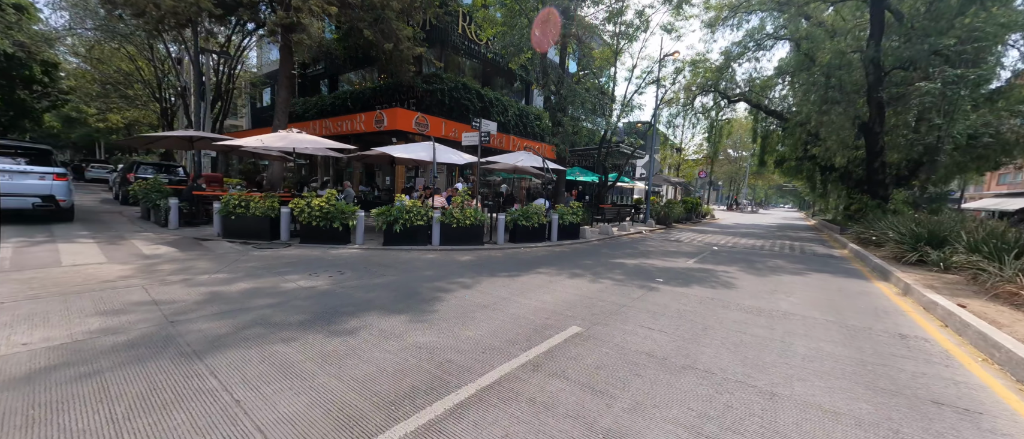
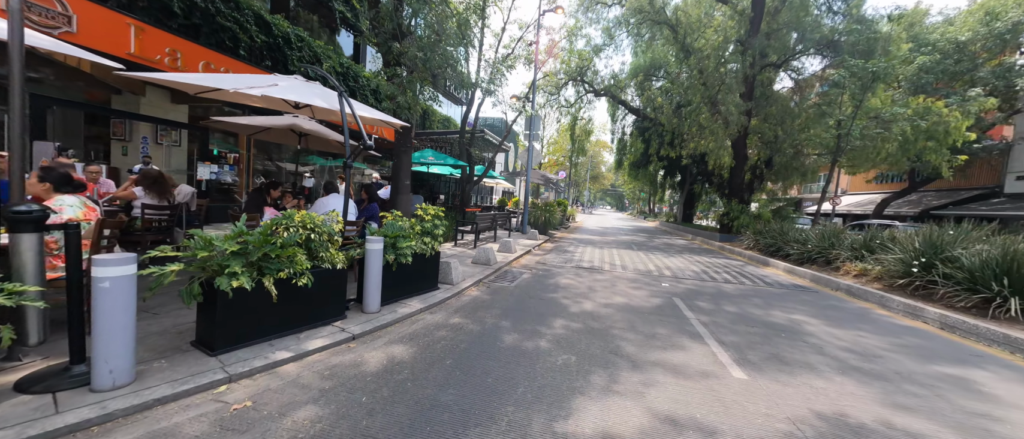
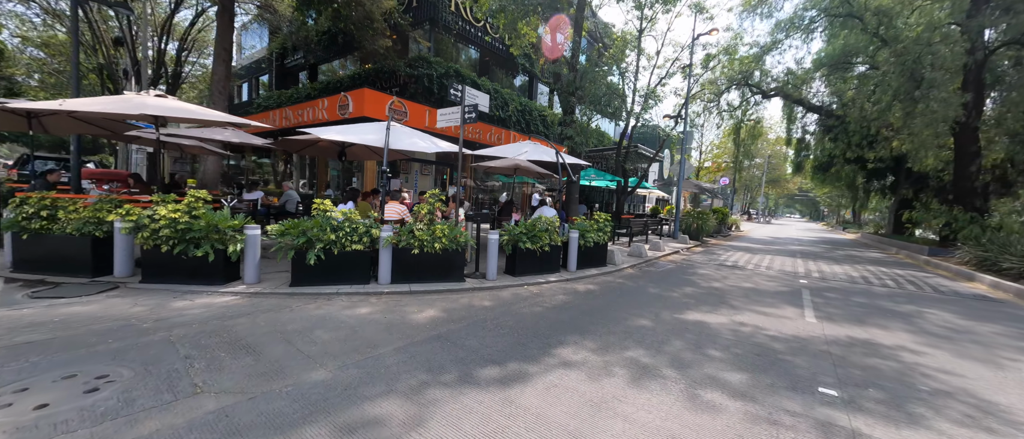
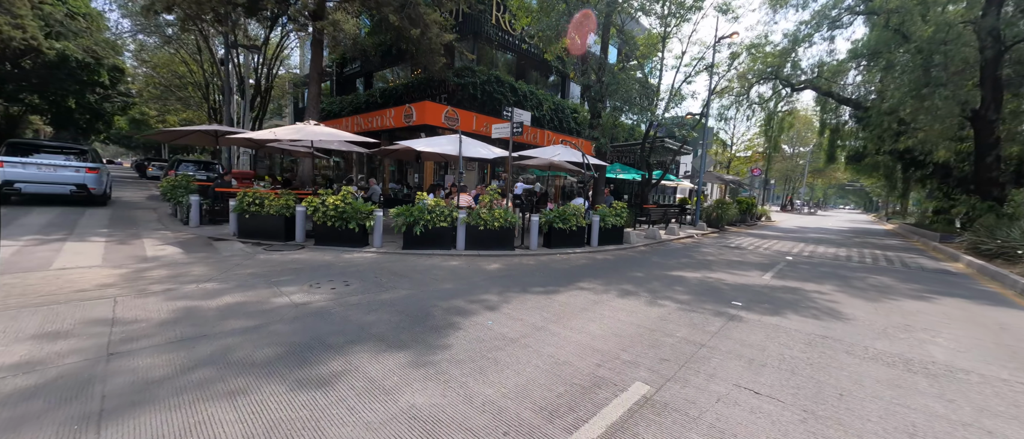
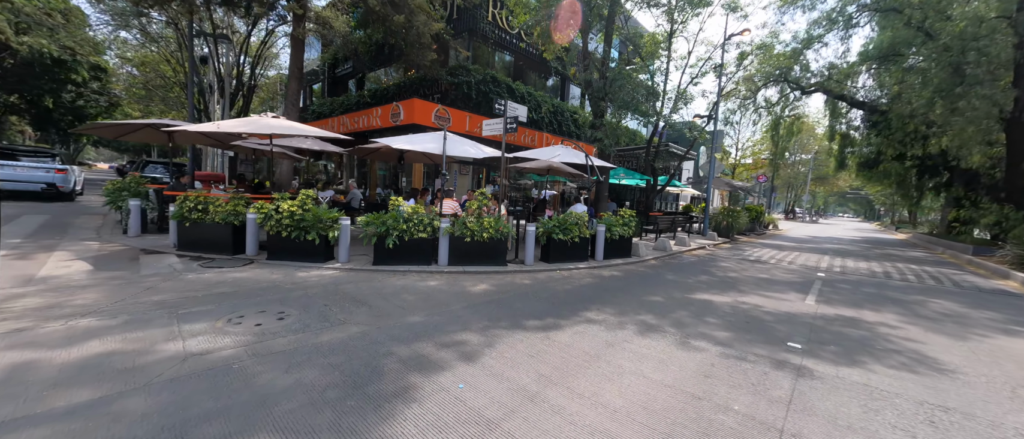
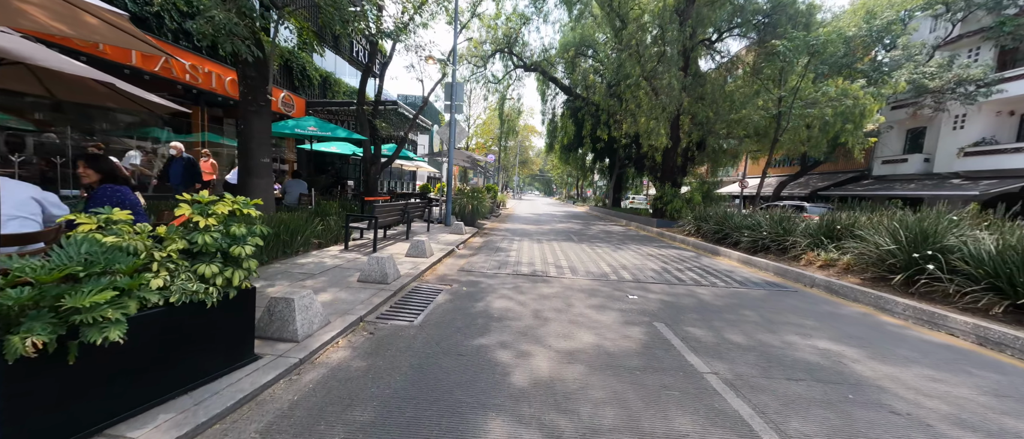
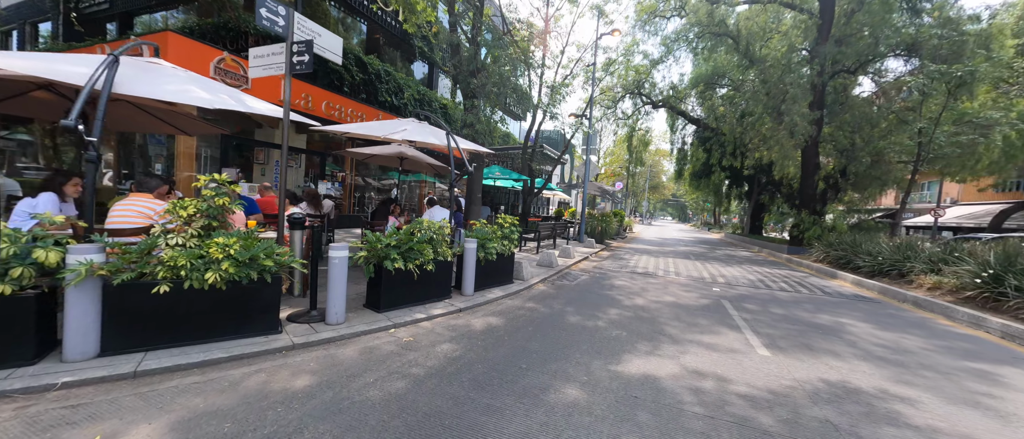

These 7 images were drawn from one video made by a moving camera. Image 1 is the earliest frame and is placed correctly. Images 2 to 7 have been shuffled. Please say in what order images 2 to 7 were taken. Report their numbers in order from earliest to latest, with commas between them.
4, 5, 3, 7, 2, 6
